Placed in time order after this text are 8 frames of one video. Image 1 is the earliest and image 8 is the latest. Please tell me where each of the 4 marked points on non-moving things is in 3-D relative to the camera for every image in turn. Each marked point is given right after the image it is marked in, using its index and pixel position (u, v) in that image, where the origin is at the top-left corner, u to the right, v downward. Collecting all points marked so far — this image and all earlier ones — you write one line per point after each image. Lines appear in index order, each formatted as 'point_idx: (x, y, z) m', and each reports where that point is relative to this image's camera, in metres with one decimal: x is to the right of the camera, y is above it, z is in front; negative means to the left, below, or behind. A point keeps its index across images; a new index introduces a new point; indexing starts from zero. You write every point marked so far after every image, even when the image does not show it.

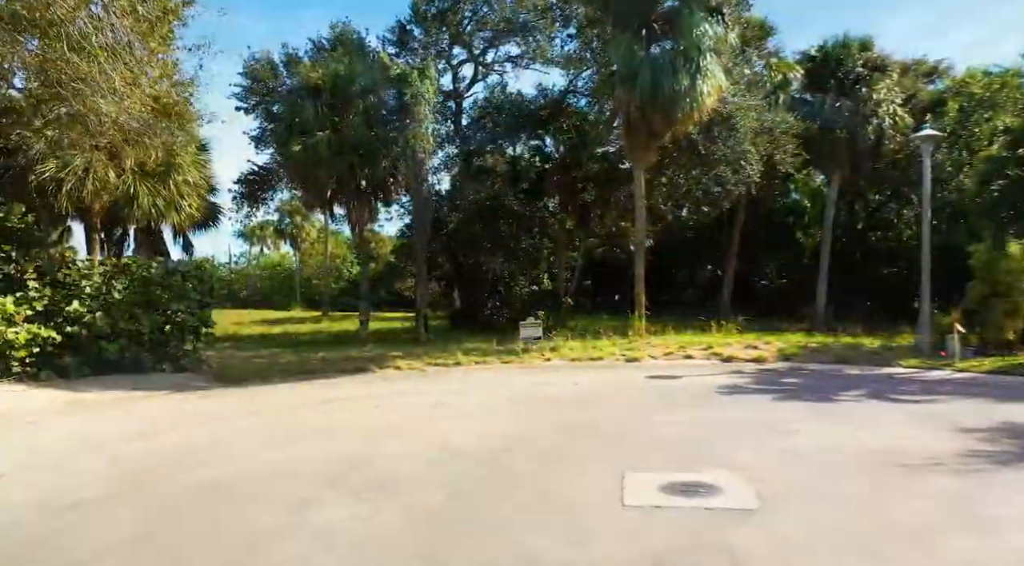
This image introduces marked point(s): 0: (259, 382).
0: (-4.3, -1.7, +11.4) m
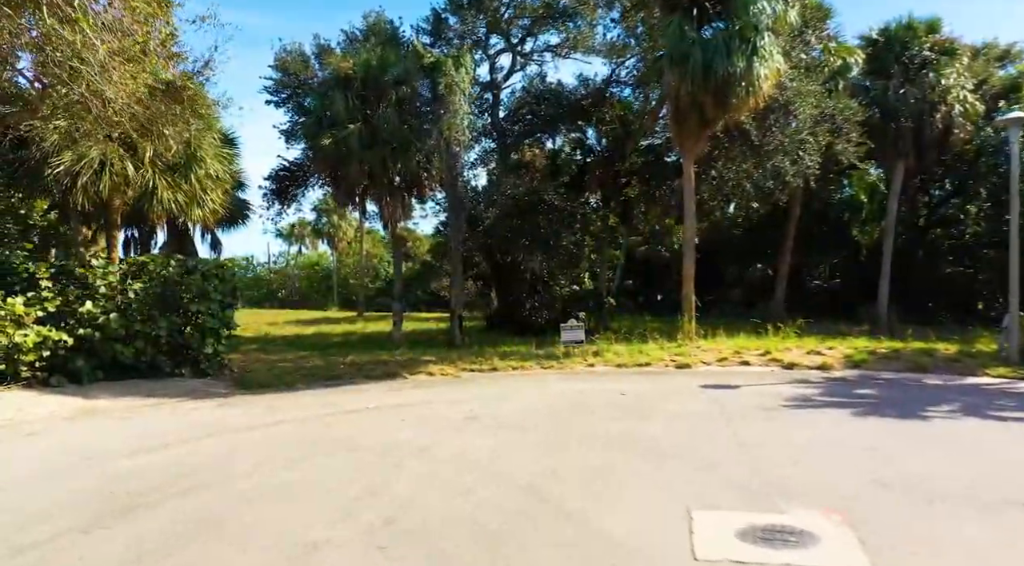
0: (-3.6, -1.7, +10.7) m
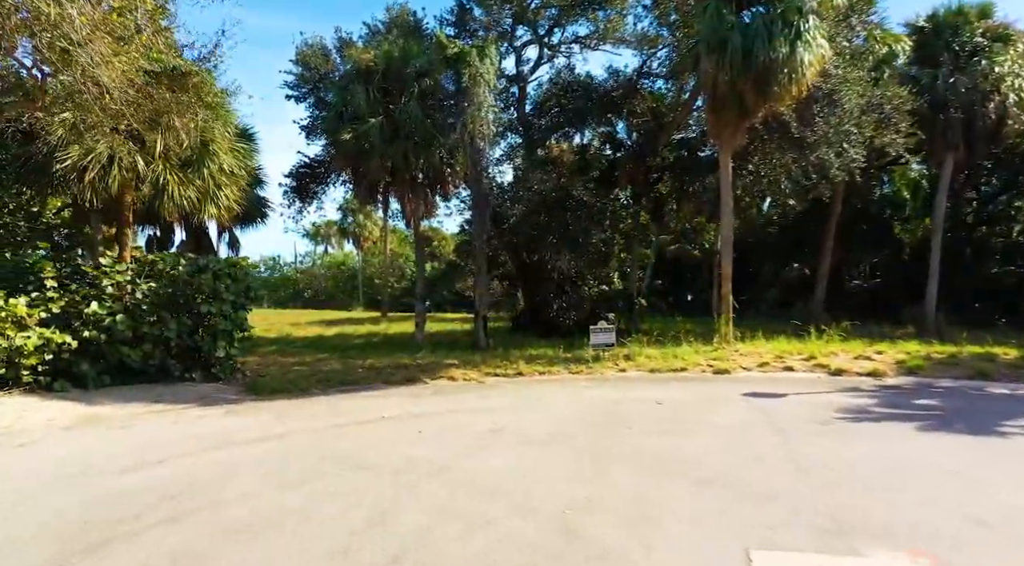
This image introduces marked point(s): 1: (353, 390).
0: (-3.3, -1.6, +10.1) m
1: (-2.5, -1.7, +10.5) m
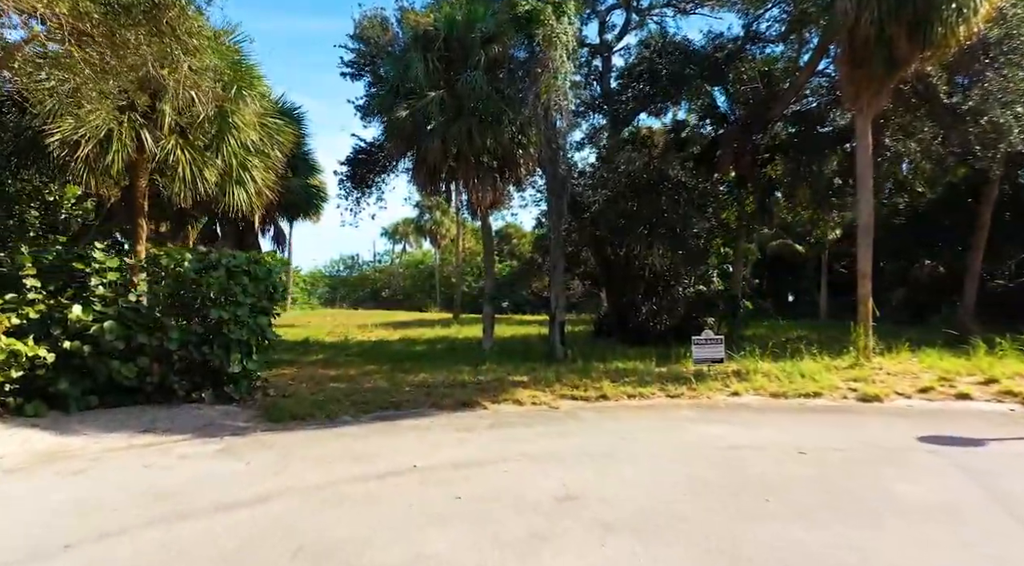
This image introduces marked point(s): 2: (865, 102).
0: (-2.3, -1.6, +8.1) m
1: (-1.5, -1.6, +8.4) m
2: (+6.2, +3.2, +11.7) m
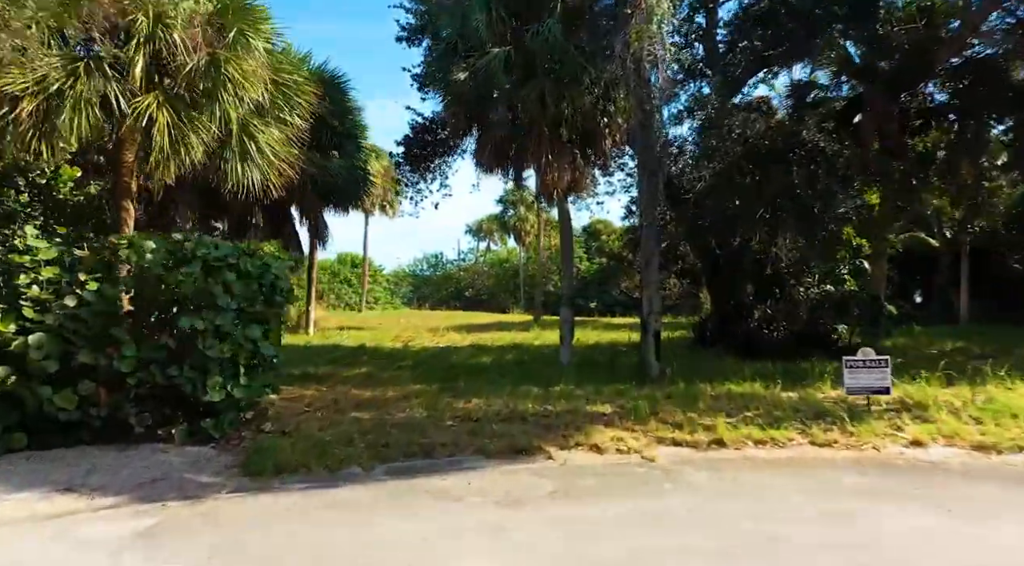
0: (-1.7, -1.6, +5.8) m
1: (-0.8, -1.6, +5.9) m
2: (+7.2, +3.2, +8.3) m
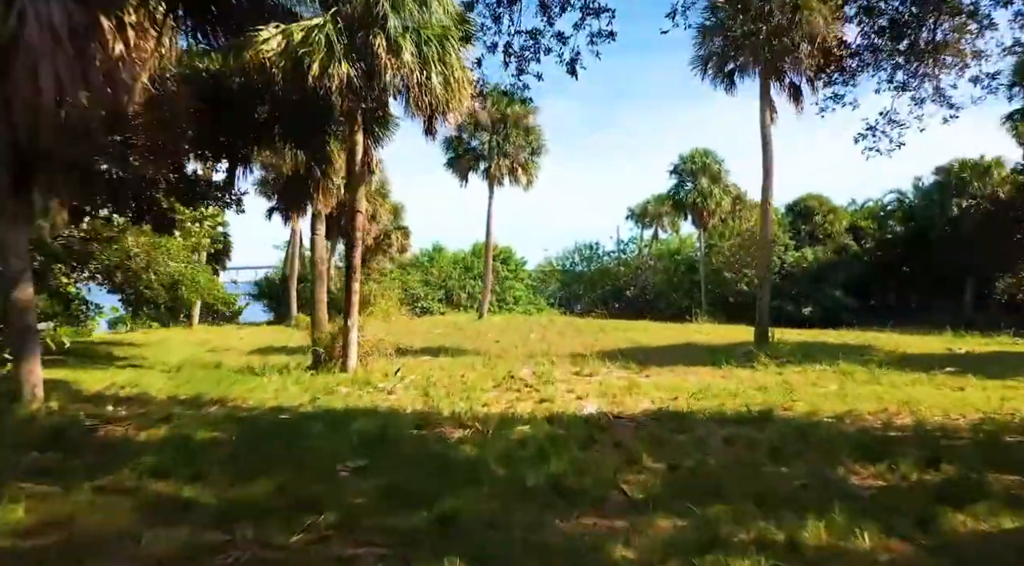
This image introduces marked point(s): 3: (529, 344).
0: (-1.6, -1.6, -3.5) m
1: (-0.8, -1.6, -3.6) m
2: (+7.6, +3.2, -3.2) m
3: (+0.4, -1.5, +15.8) m
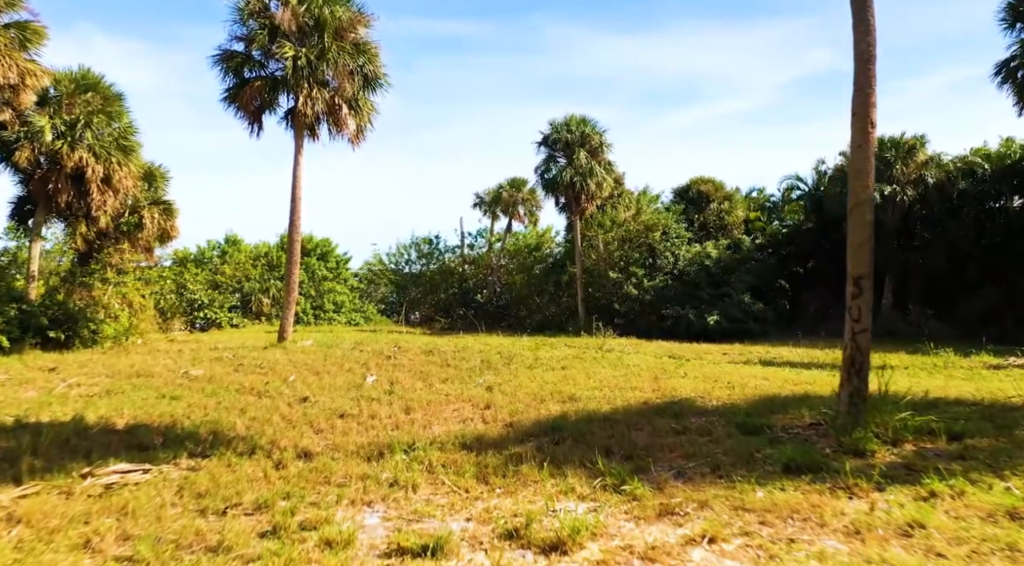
0: (+1.3, -1.6, -11.3) m
1: (+2.1, -1.6, -11.1) m
2: (+10.1, +3.2, -8.6) m
3: (-1.6, -1.5, +8.0) m
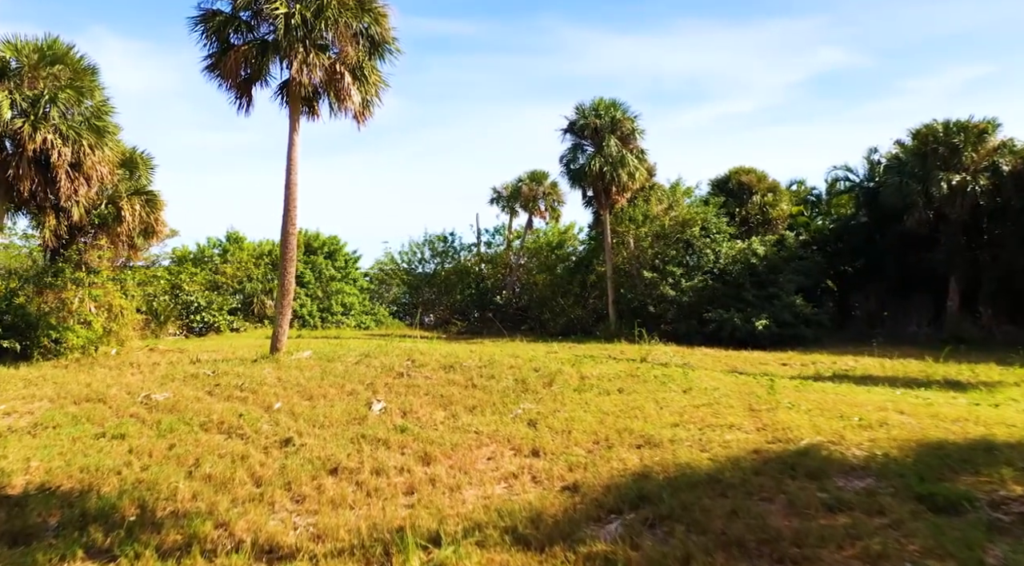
0: (+1.4, -1.6, -13.6) m
1: (+2.3, -1.6, -13.4) m
2: (+10.3, +3.2, -11.0) m
3: (-1.1, -1.5, +5.7) m
